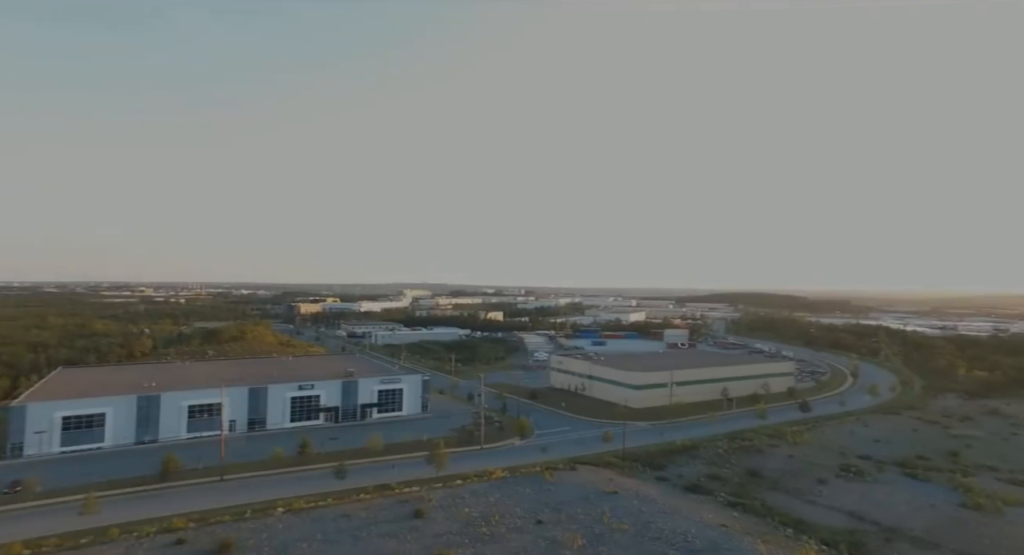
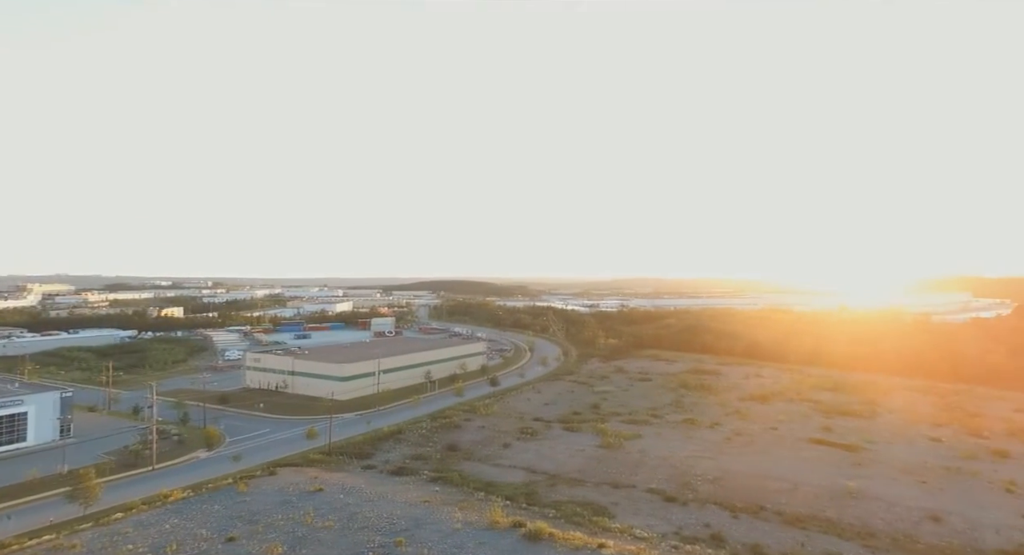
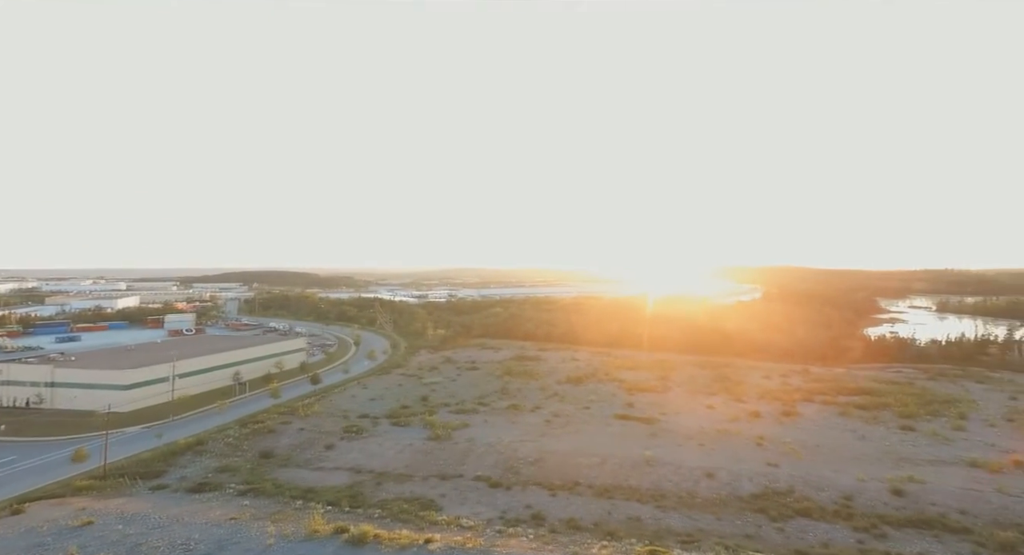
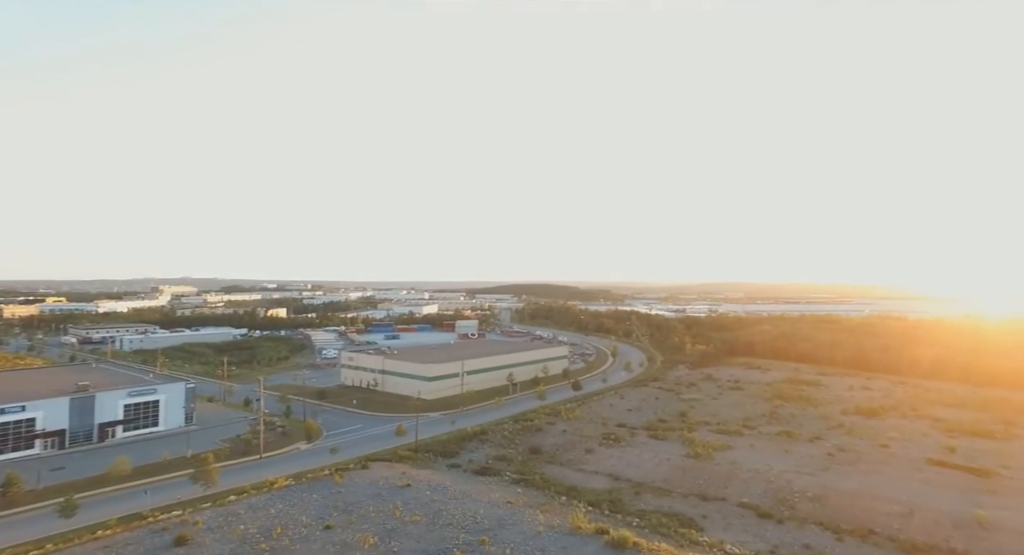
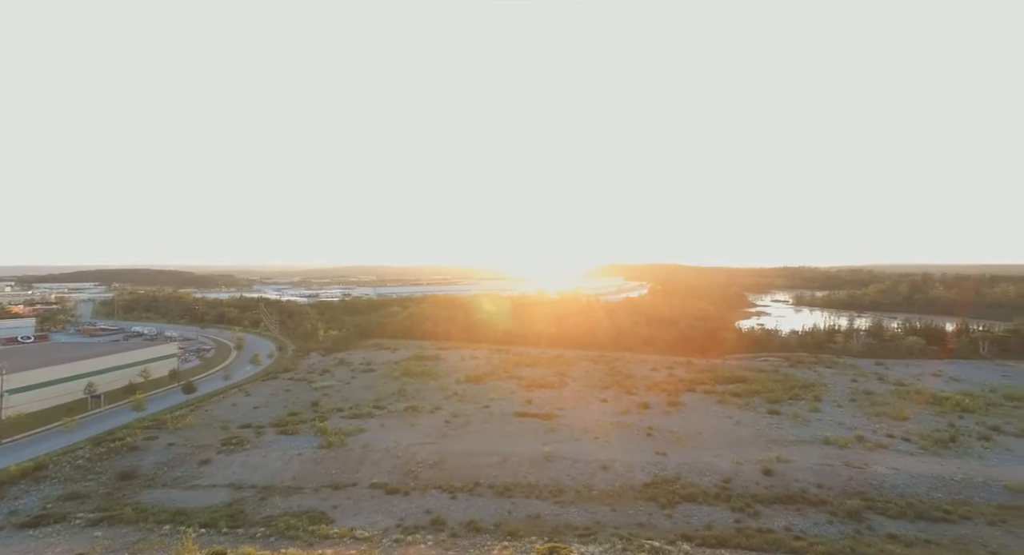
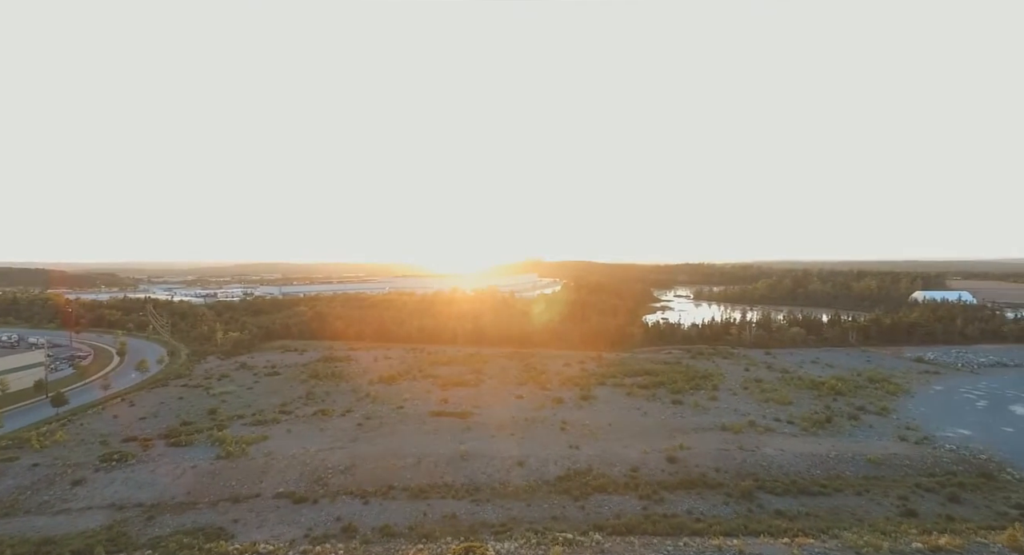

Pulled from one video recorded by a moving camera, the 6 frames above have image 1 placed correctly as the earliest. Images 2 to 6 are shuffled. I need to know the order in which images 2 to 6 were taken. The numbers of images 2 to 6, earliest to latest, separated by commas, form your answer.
4, 2, 3, 5, 6
